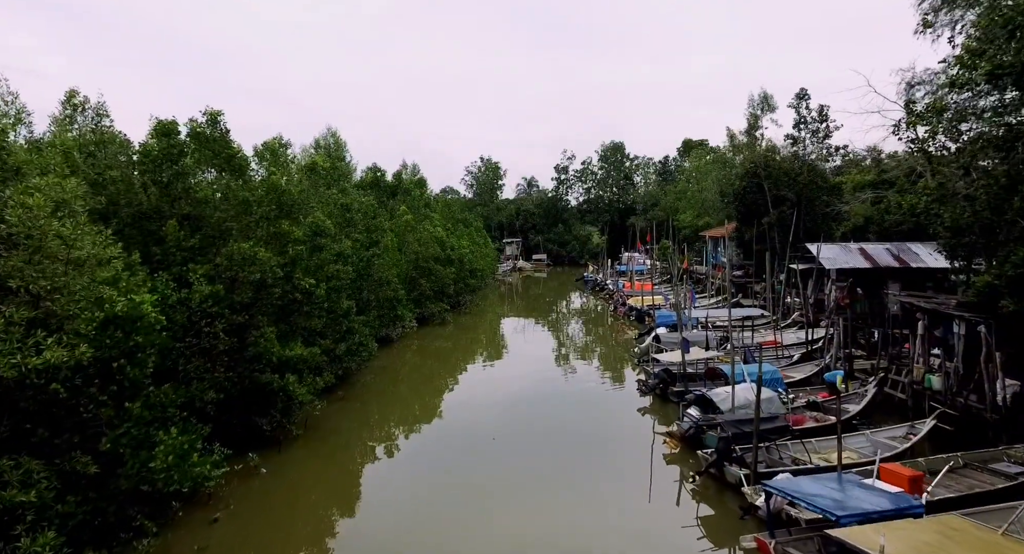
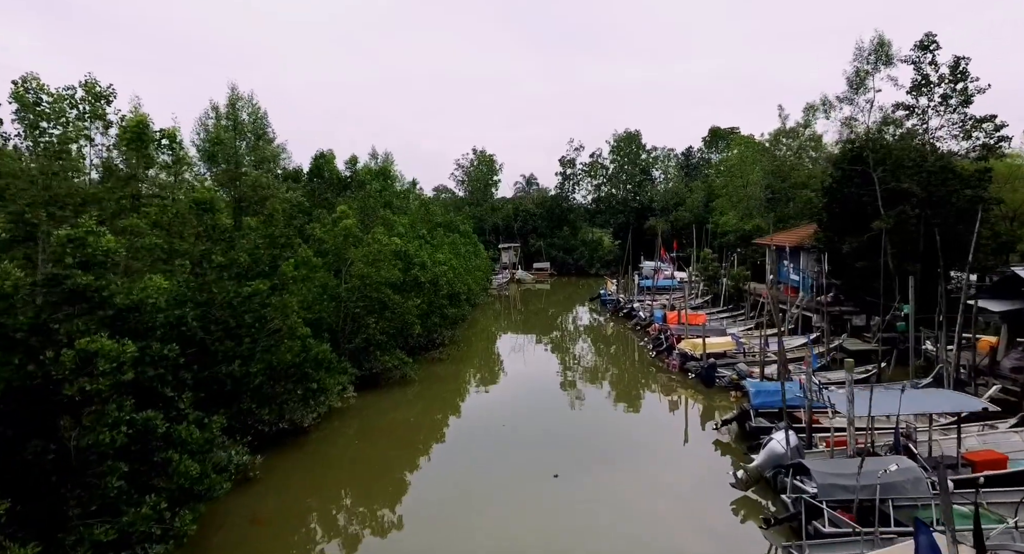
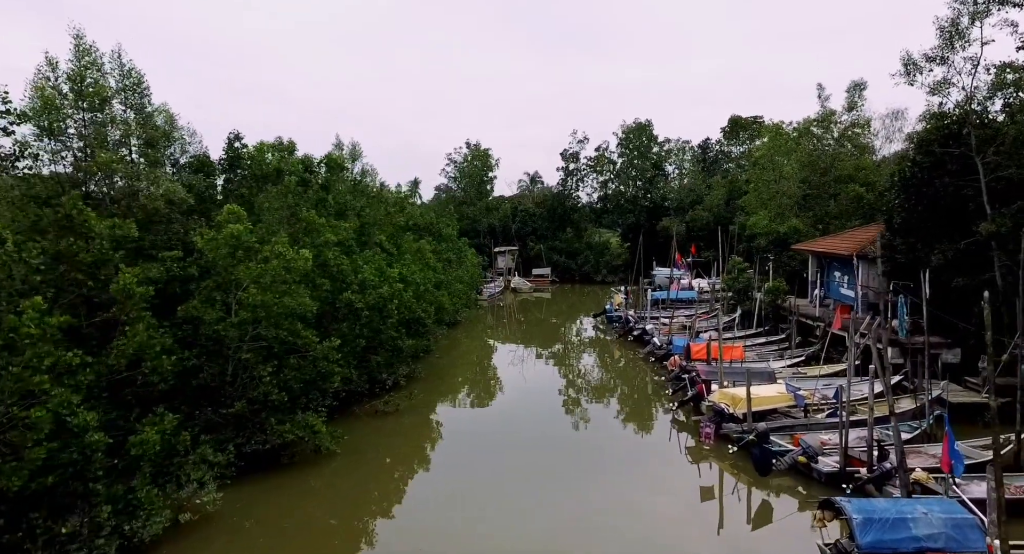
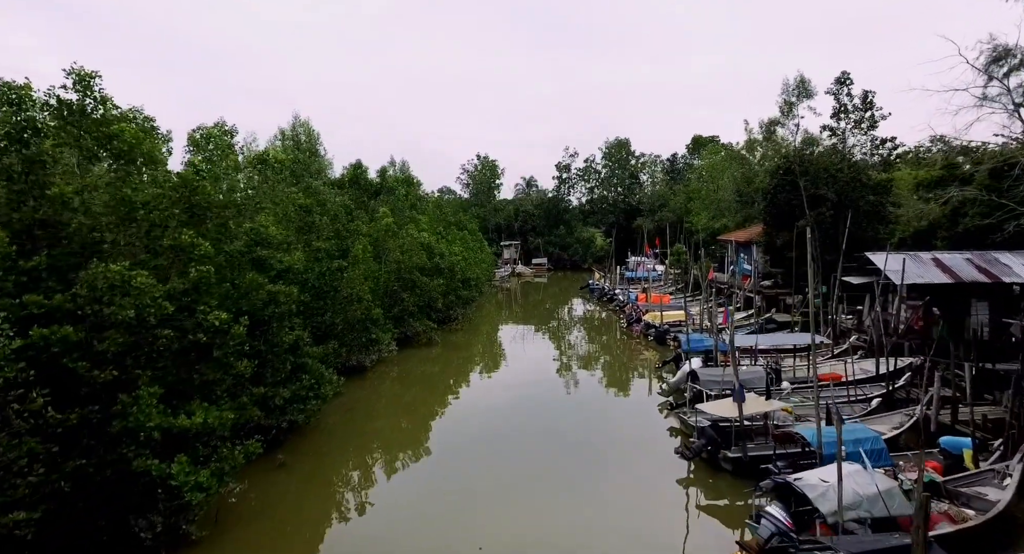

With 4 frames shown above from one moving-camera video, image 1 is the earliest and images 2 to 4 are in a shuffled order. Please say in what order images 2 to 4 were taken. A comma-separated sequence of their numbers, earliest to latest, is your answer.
4, 2, 3
